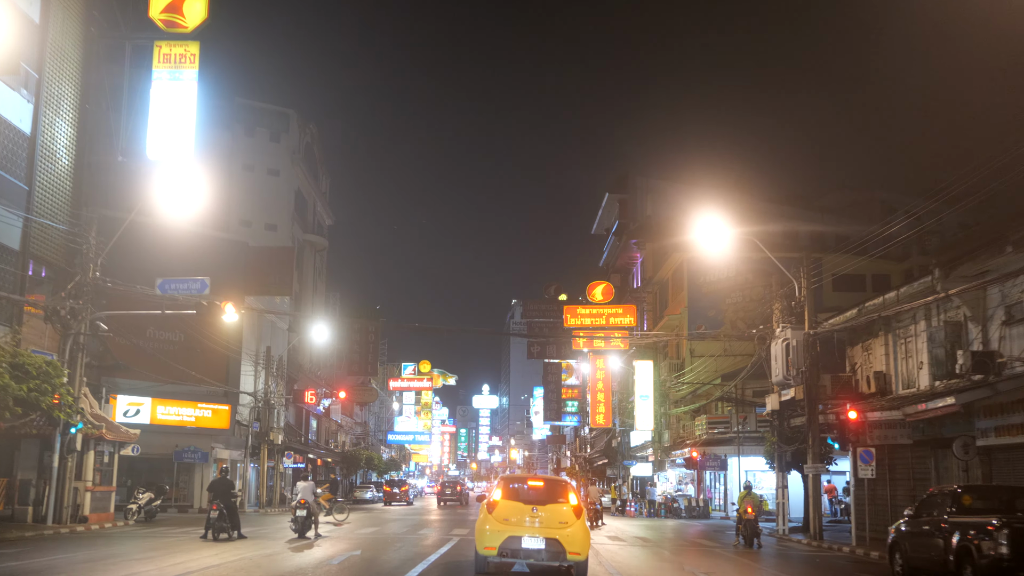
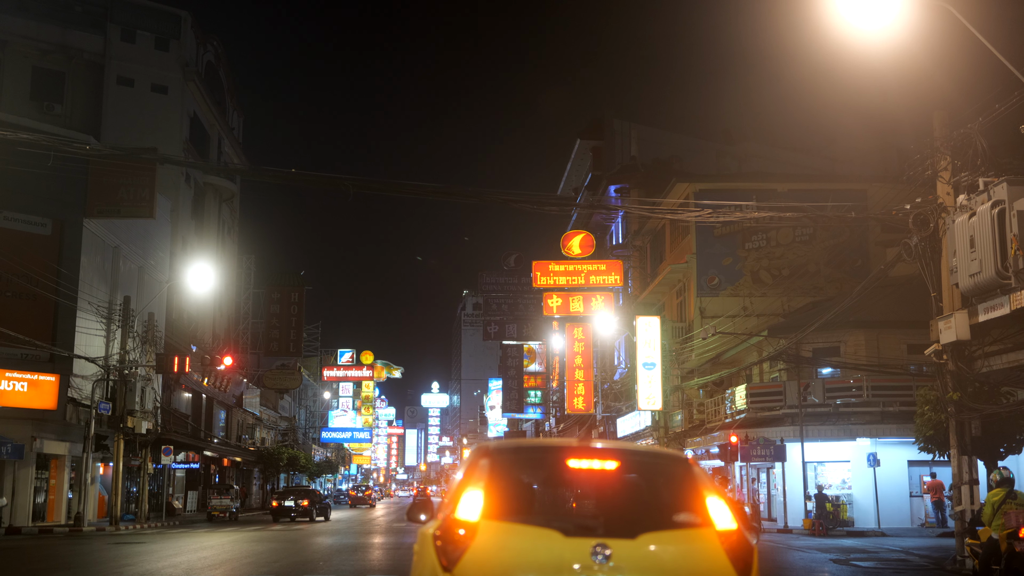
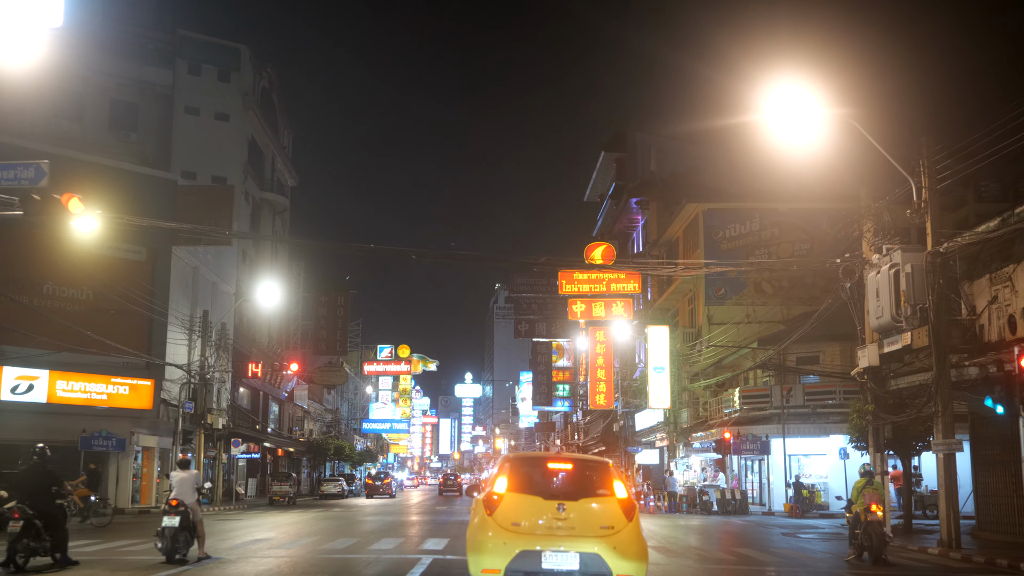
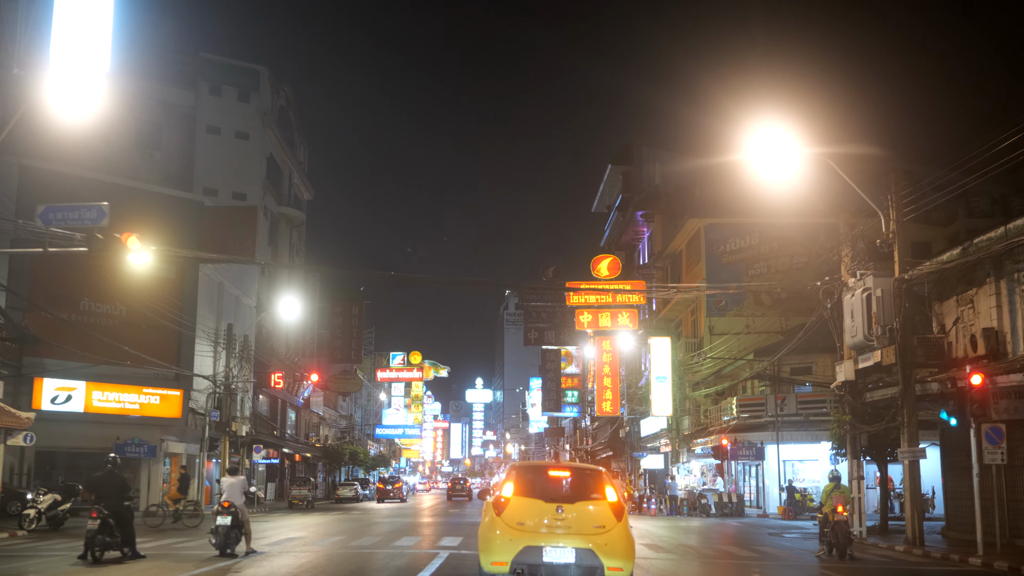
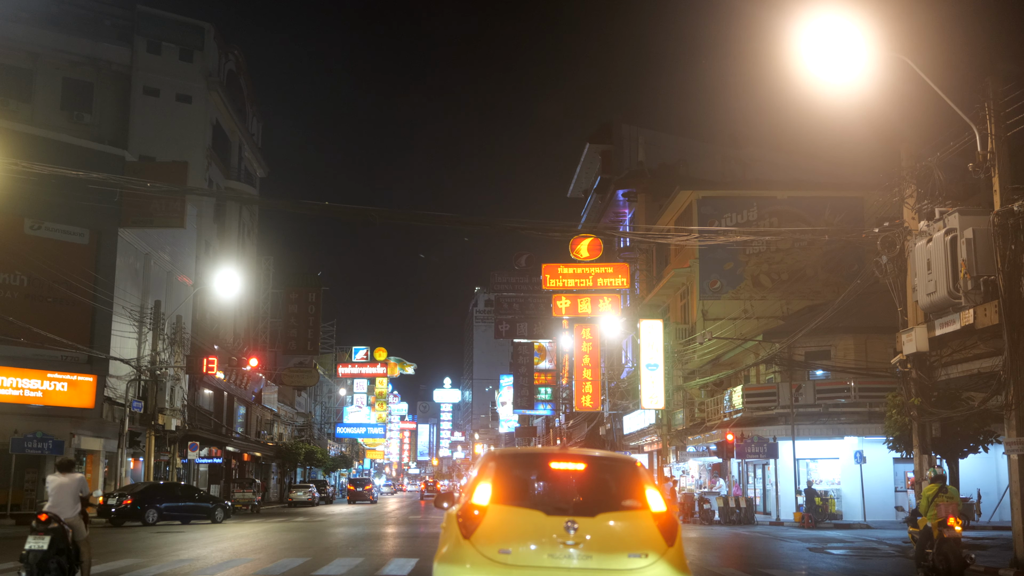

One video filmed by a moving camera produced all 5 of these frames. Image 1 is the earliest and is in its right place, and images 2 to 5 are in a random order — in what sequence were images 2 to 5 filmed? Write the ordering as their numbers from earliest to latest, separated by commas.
4, 3, 5, 2
